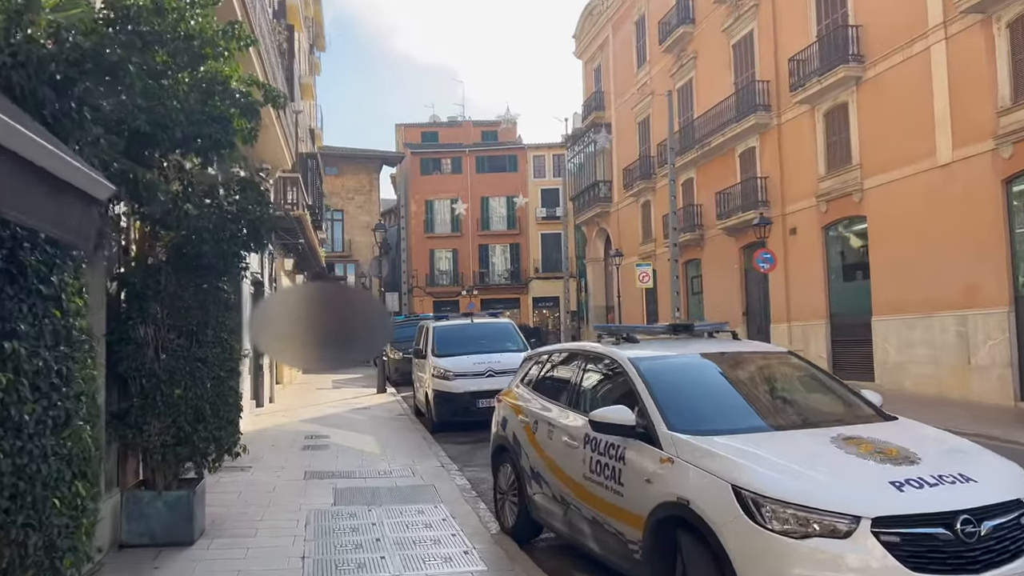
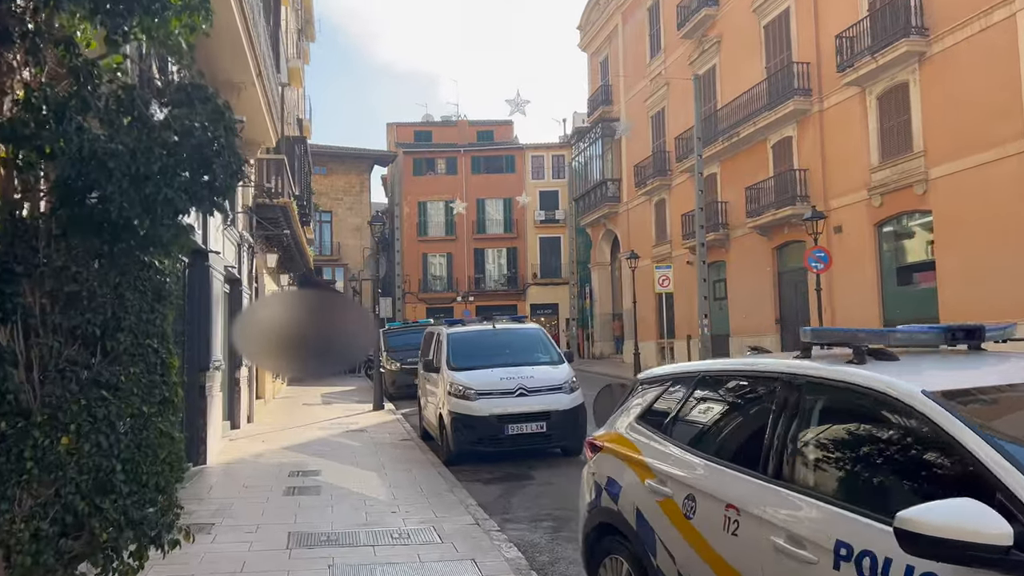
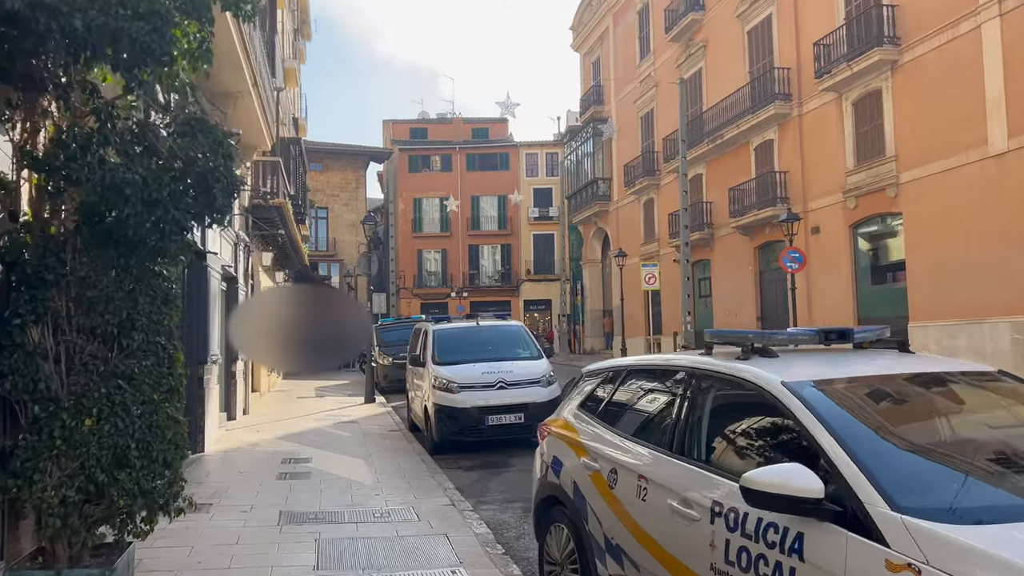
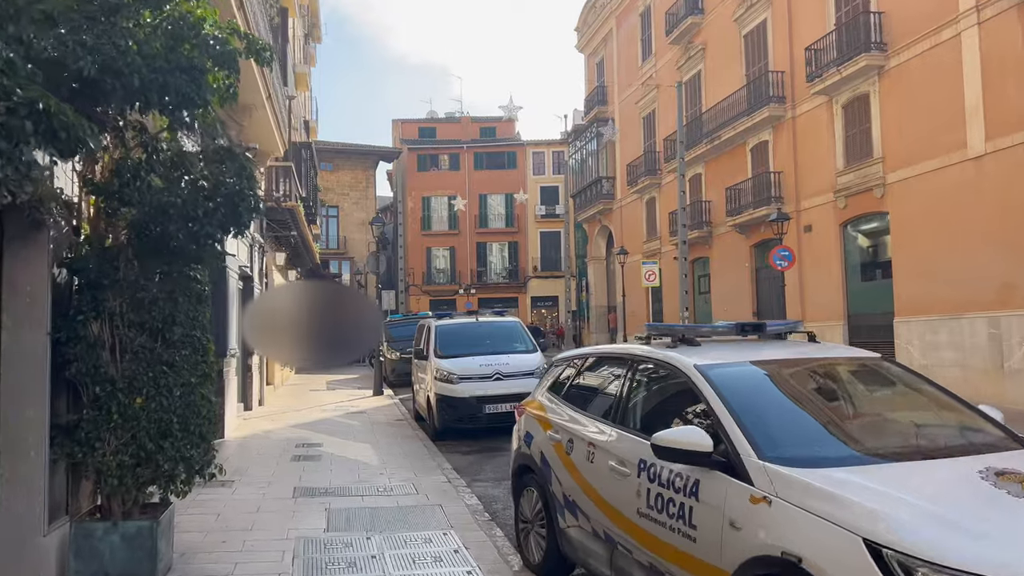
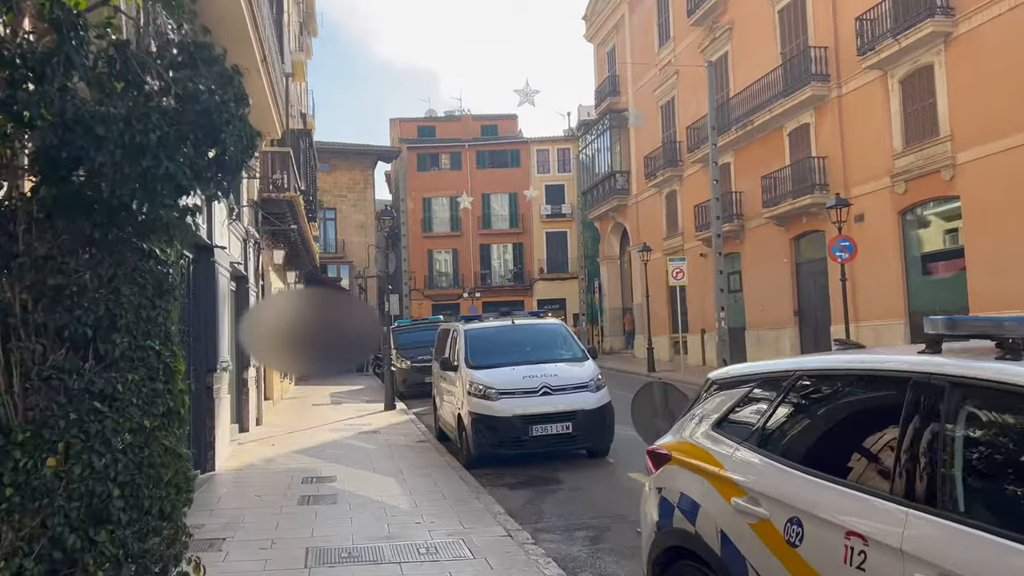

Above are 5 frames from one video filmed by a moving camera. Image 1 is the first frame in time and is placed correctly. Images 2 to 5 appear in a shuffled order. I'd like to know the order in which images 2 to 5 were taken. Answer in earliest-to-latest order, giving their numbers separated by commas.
4, 3, 2, 5
